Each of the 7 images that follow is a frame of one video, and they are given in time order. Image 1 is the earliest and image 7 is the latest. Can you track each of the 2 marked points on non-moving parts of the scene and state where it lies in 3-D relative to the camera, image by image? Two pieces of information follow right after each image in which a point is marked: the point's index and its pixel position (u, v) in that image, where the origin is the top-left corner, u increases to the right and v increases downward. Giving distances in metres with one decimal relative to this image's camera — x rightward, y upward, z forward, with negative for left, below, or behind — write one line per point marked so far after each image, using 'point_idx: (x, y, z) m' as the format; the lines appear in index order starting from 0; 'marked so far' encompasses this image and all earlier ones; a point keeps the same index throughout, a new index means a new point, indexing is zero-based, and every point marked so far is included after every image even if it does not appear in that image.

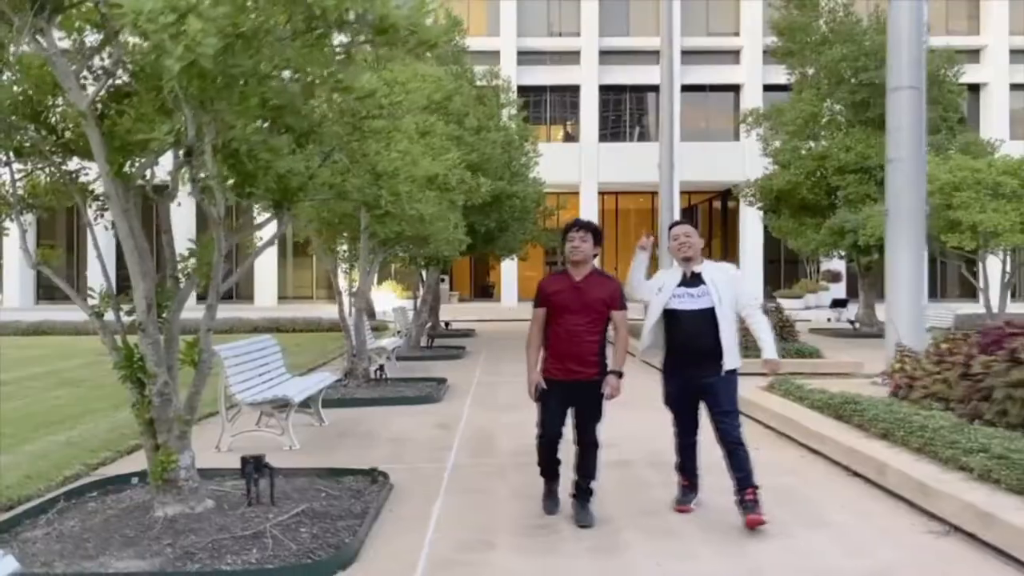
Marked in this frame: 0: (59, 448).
0: (-4.7, -1.7, +8.3) m
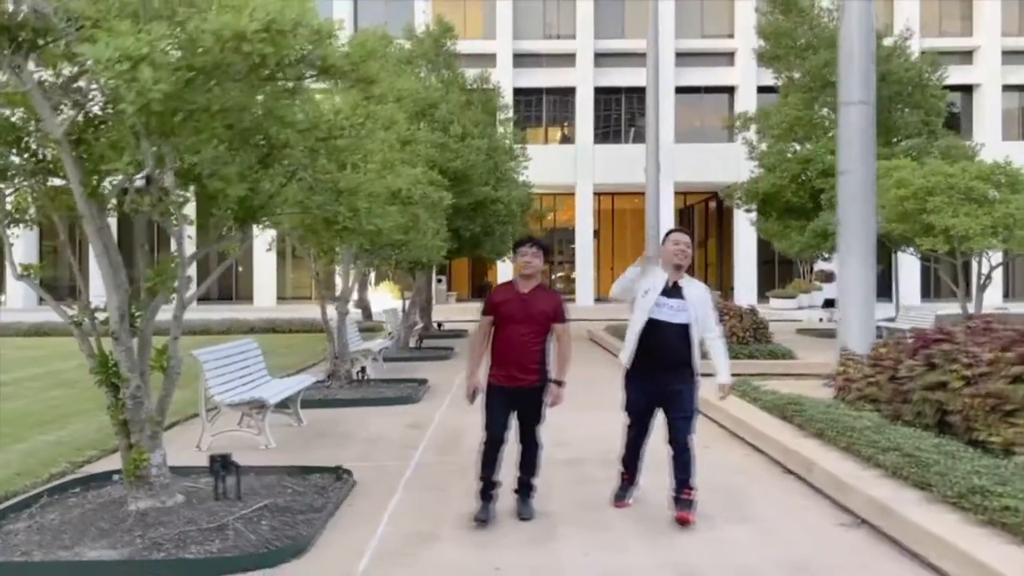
0: (-5.1, -1.8, +8.7) m
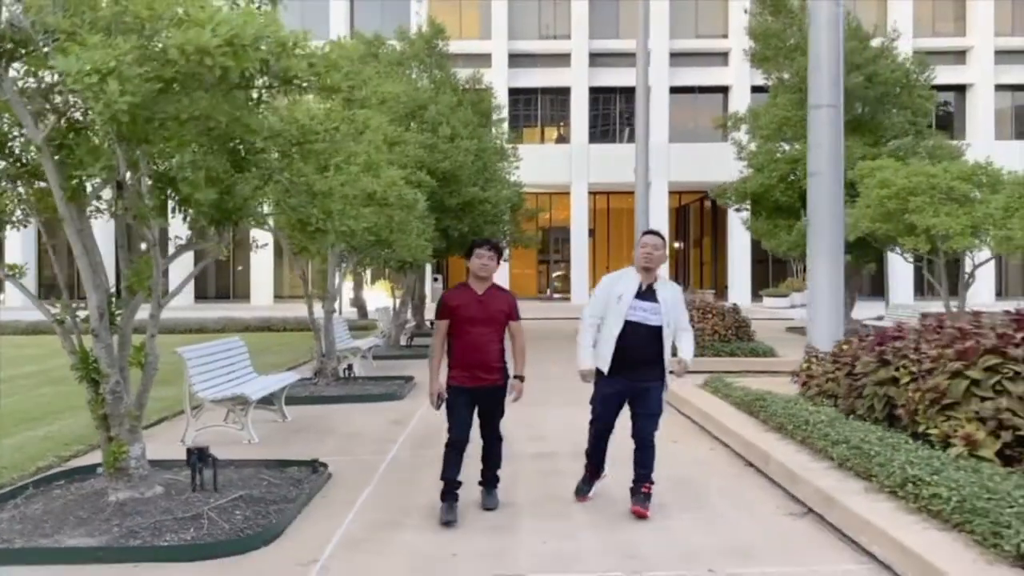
0: (-5.4, -1.7, +9.0) m
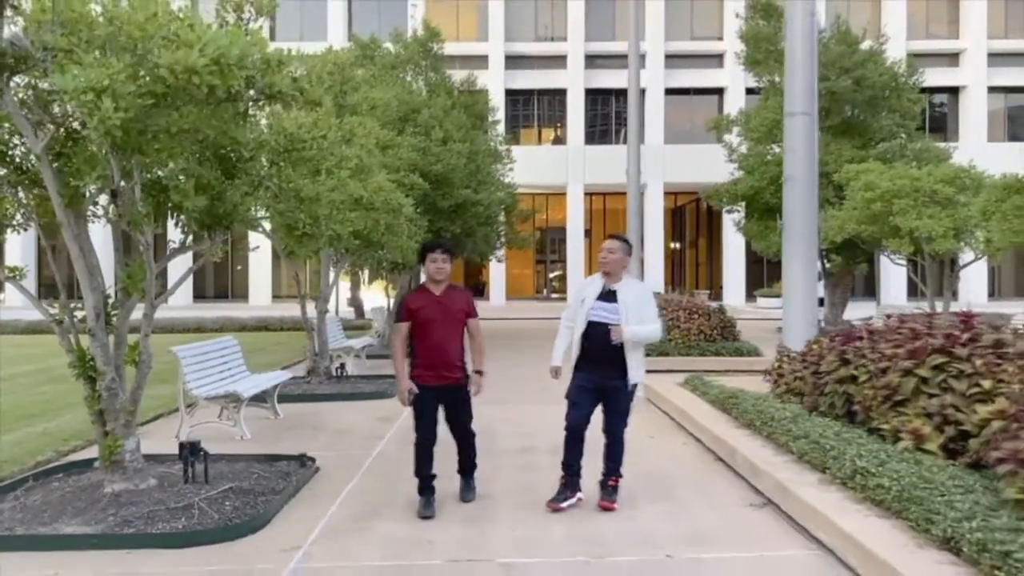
0: (-5.6, -1.8, +9.3) m
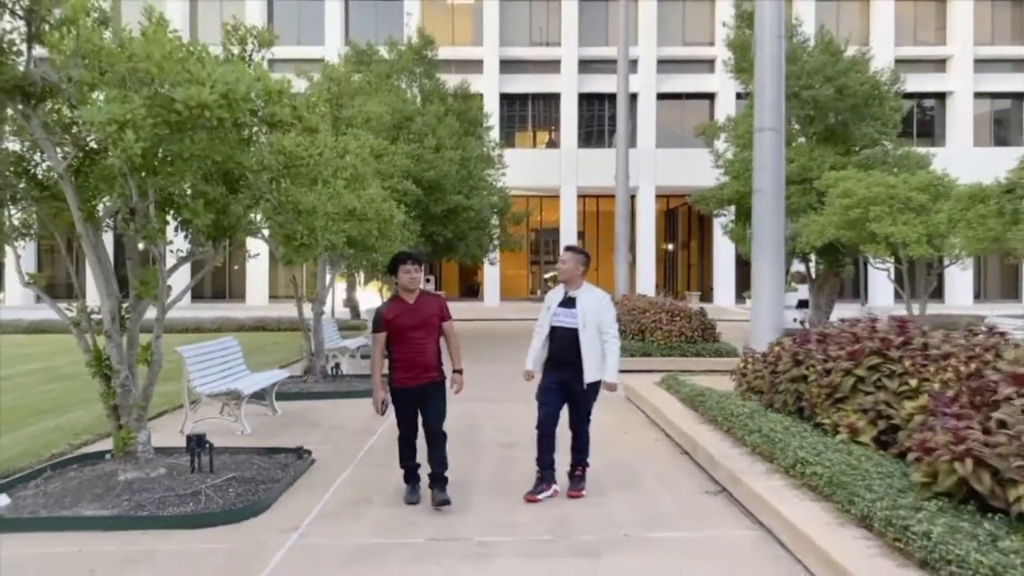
0: (-5.8, -1.8, +9.9) m
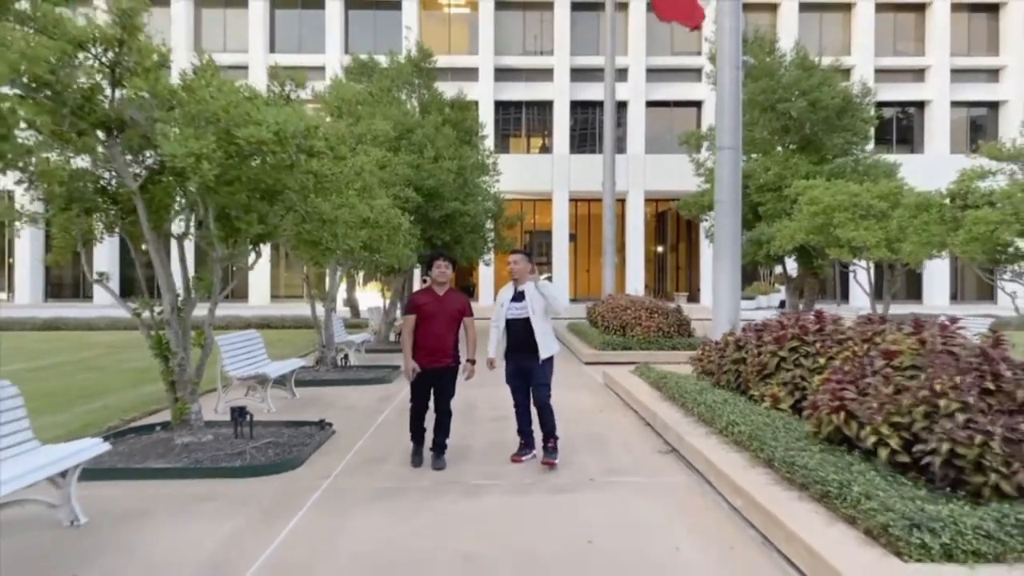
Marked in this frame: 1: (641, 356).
0: (-5.9, -1.8, +11.4) m
1: (+2.6, -1.4, +16.1) m
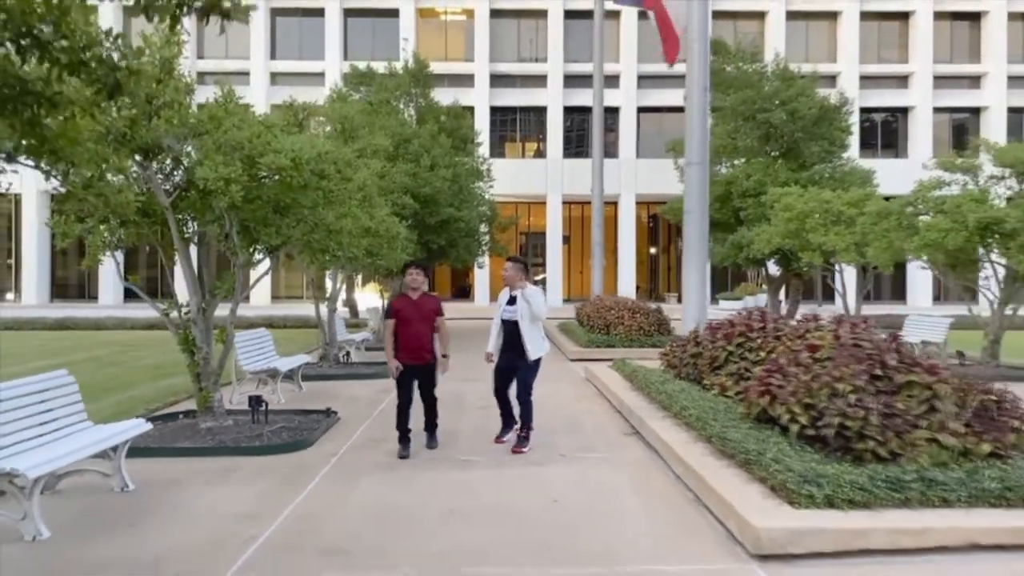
0: (-6.1, -1.8, +12.5) m
1: (+2.4, -1.4, +17.3) m
